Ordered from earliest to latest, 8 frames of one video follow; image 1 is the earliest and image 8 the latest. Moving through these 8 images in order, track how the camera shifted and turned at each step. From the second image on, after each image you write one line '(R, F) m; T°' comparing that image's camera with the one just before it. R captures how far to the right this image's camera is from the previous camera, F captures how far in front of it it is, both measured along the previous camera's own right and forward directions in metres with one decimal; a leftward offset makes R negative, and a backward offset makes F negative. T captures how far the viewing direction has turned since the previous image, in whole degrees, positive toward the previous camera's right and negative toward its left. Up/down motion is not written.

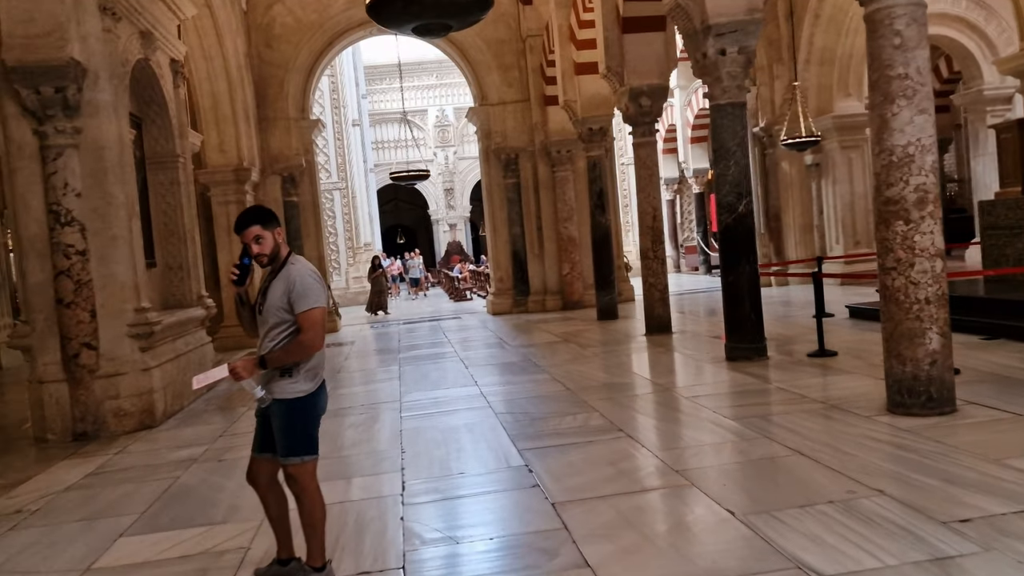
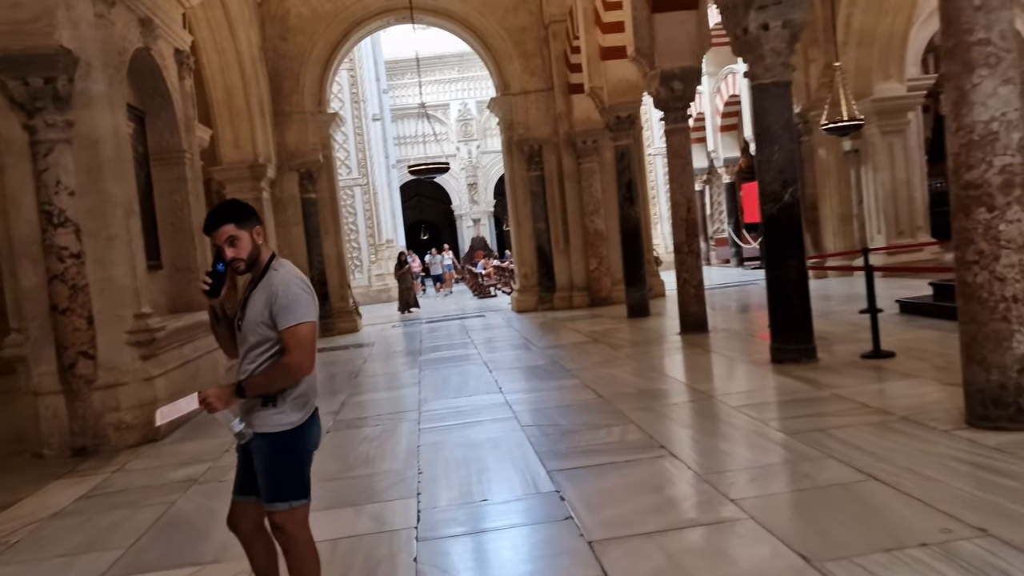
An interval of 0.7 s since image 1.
(0.0, +0.4) m; -2°
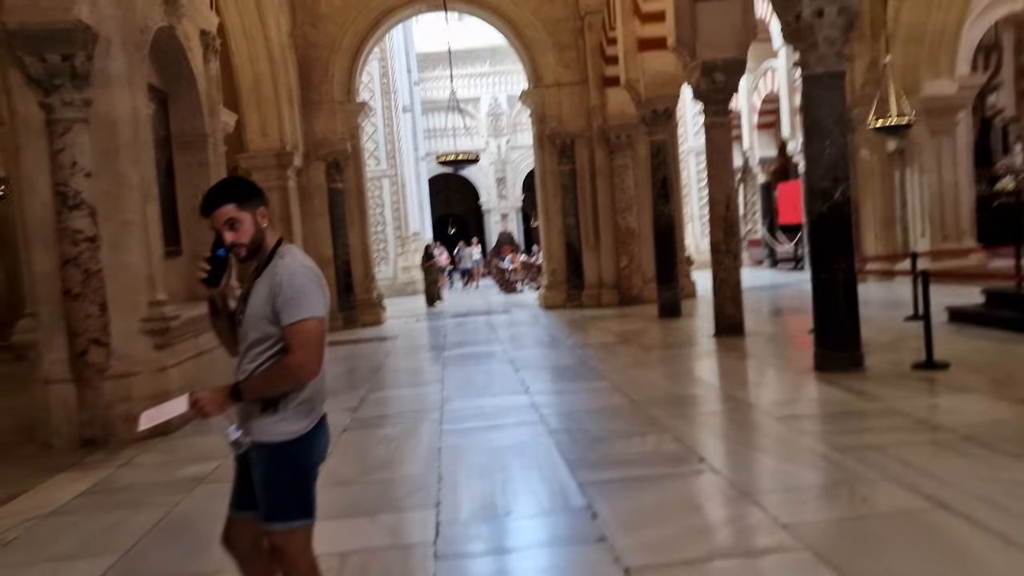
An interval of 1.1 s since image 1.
(0.0, +0.3) m; -2°
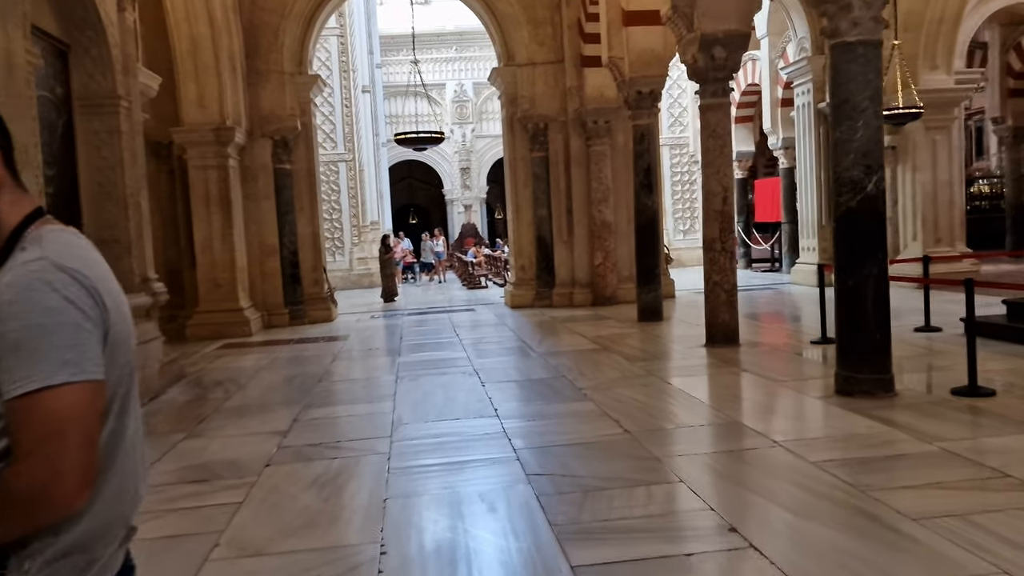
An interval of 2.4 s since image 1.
(0.0, +0.9) m; +3°
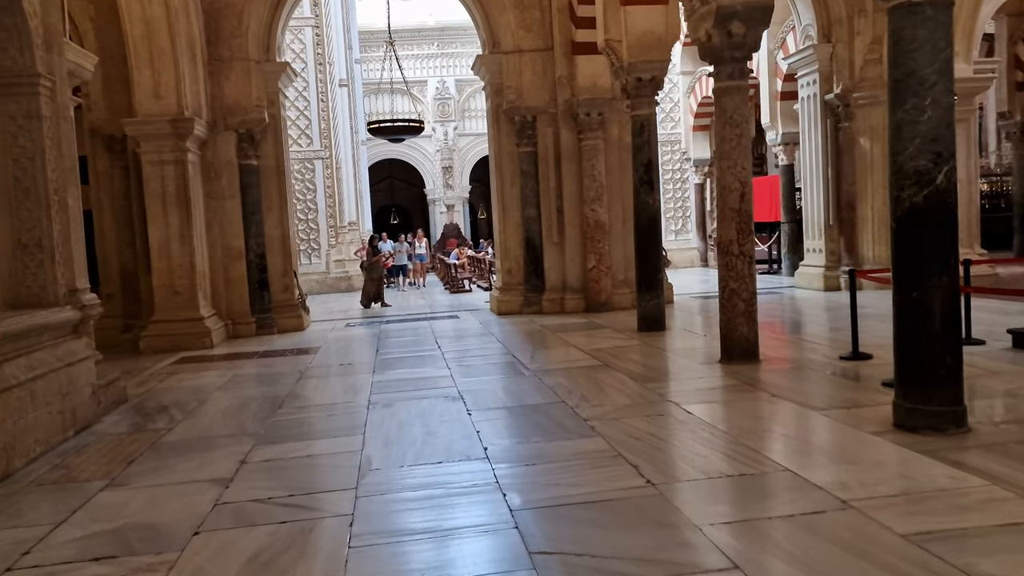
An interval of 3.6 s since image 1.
(0.0, +0.8) m; +1°
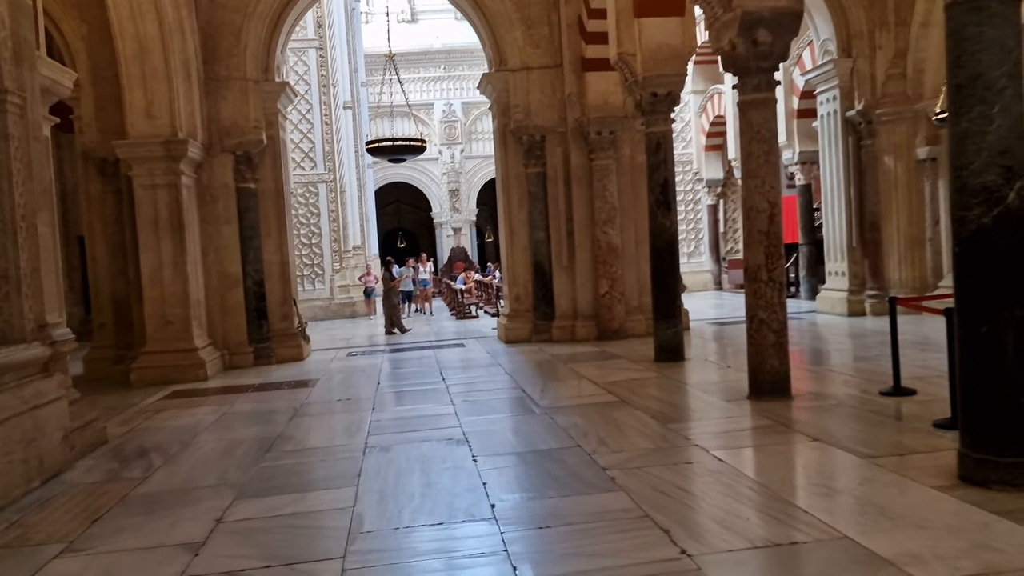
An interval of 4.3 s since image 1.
(0.0, +0.4) m; -1°
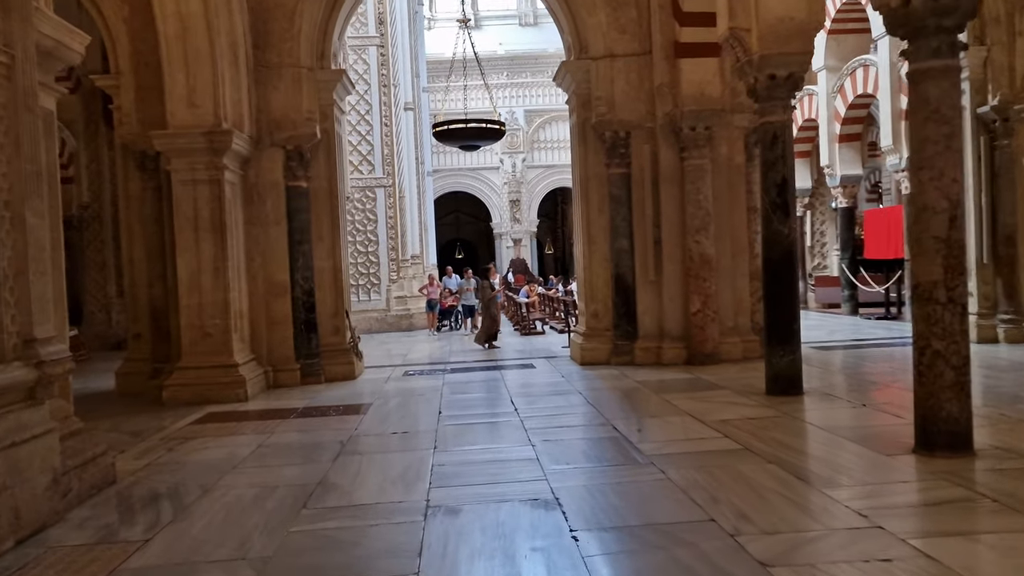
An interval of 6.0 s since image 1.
(-0.2, +1.1) m; -4°
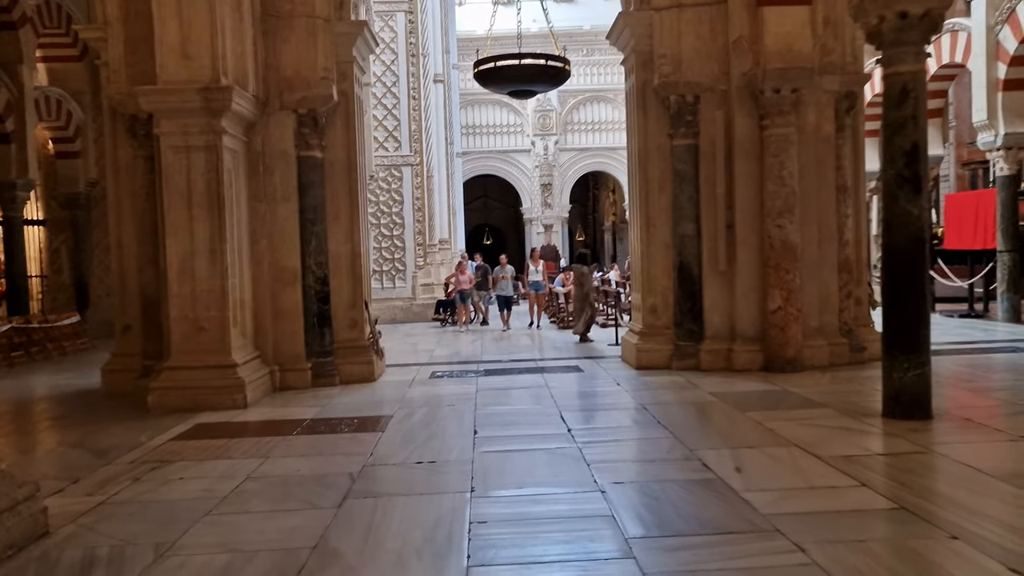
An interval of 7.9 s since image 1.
(-0.2, +1.2) m; -2°
